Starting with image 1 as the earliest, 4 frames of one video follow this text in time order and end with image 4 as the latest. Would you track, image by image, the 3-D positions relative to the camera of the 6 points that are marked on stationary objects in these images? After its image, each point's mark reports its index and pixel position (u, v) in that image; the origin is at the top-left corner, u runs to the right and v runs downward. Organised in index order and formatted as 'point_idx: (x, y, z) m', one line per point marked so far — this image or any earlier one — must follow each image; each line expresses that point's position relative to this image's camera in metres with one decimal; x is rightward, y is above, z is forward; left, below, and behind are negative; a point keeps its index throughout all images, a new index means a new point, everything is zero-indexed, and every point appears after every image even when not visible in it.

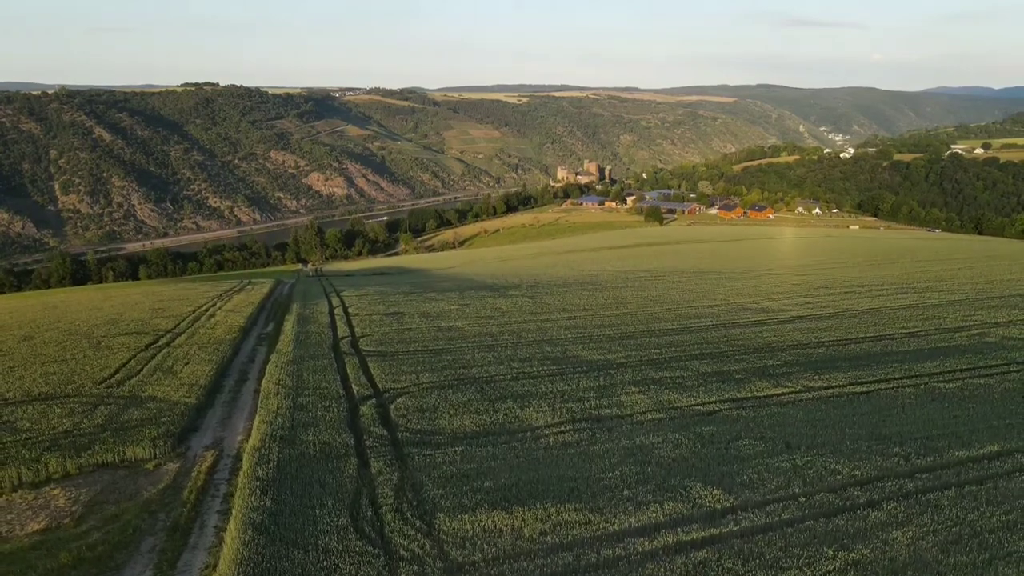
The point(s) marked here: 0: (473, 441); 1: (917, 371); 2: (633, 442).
0: (-0.5, -1.9, +14.4) m
1: (+6.9, -1.4, +19.2) m
2: (+1.5, -1.9, +13.7) m
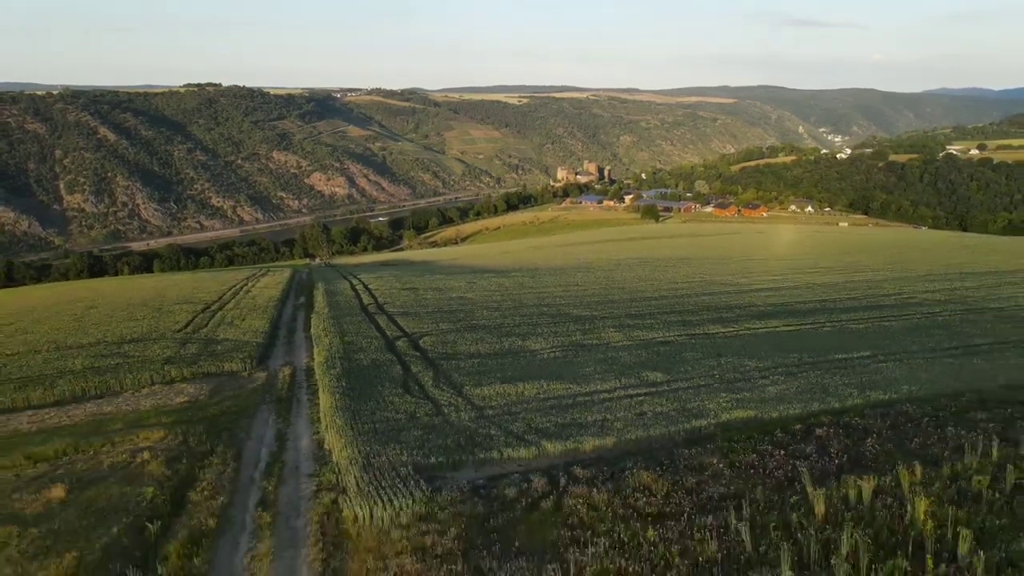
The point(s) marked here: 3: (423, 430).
0: (-0.4, -1.2, +19.2) m
1: (+7.0, -0.7, +23.9) m
2: (+1.5, -1.1, +18.5) m
3: (-1.0, -1.5, +12.3) m
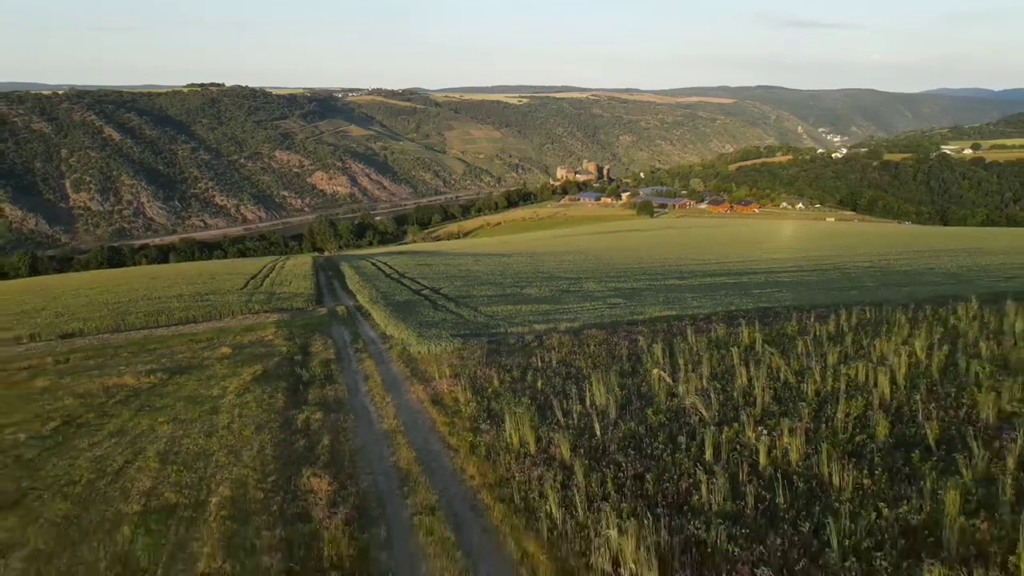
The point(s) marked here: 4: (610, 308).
0: (-0.4, -0.2, +25.1) m
1: (+7.0, +0.3, +29.8) m
2: (+1.5, -0.1, +24.4) m
3: (-1.0, -0.6, +18.2) m
4: (+1.7, -0.4, +19.5) m
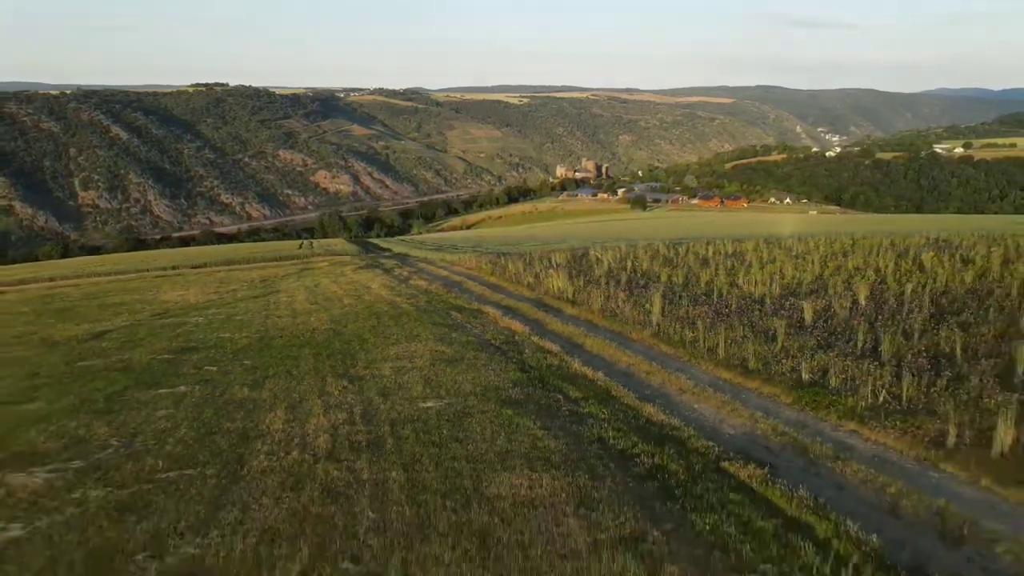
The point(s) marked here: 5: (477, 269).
0: (-0.4, +1.2, +33.6) m
1: (+7.0, +1.7, +38.3) m
2: (+1.5, +1.3, +32.8) m
3: (-1.0, +0.8, +26.7) m
4: (+1.7, +1.0, +28.0) m
5: (-0.5, +0.3, +18.8) m
